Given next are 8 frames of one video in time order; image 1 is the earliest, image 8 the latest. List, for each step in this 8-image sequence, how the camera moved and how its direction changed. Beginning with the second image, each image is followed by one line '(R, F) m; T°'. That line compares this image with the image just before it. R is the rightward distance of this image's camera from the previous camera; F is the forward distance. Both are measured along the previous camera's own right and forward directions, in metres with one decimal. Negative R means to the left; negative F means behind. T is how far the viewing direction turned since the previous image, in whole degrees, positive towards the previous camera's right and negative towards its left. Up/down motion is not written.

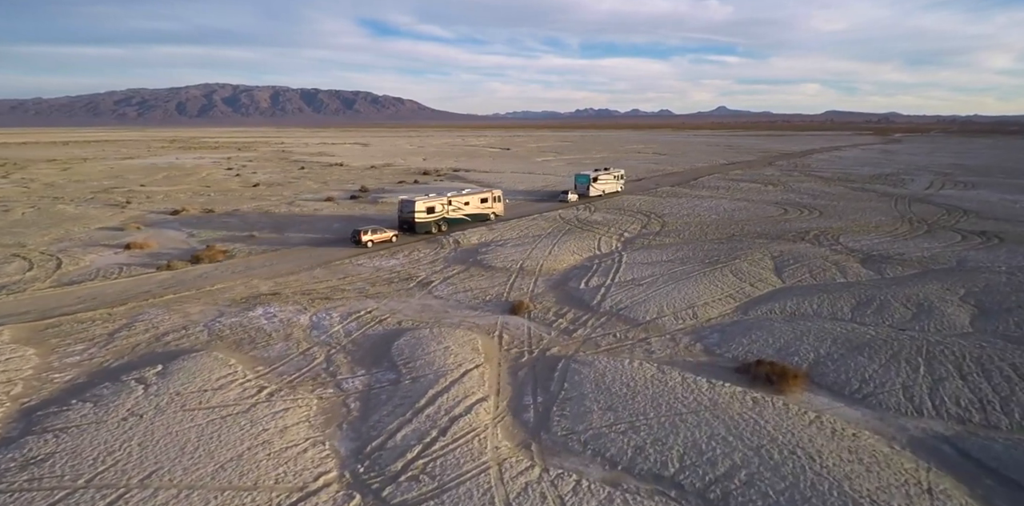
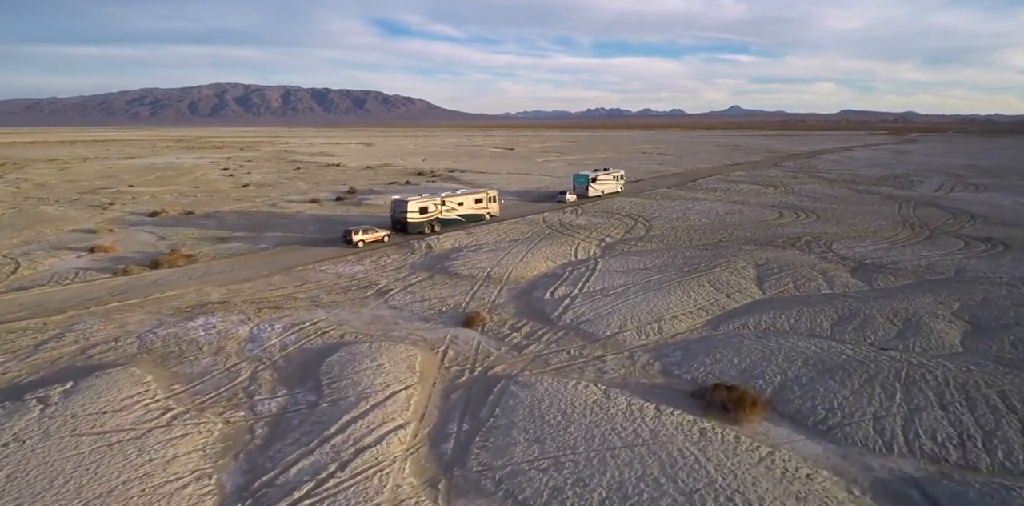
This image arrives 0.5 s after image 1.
(+1.9, +1.1) m; -1°
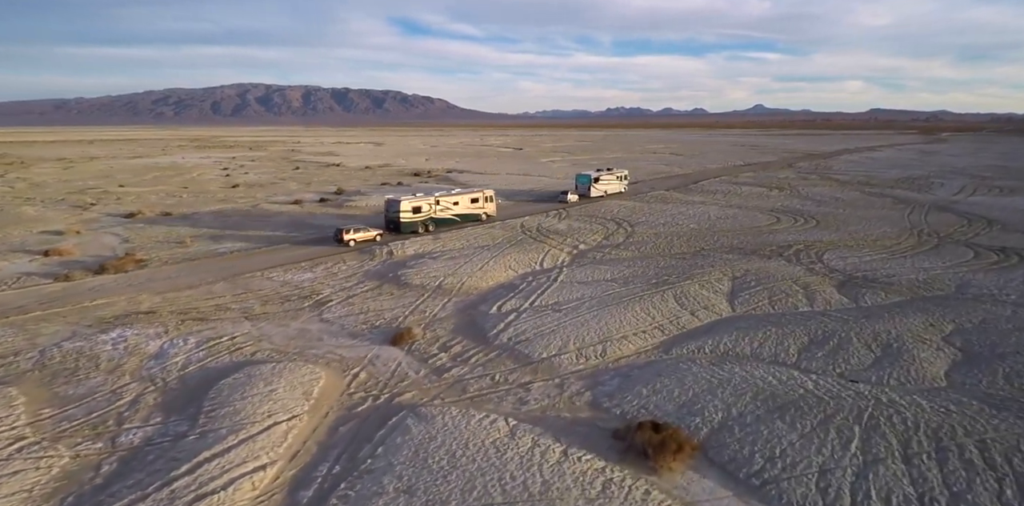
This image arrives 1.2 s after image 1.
(+2.6, +1.5) m; -2°
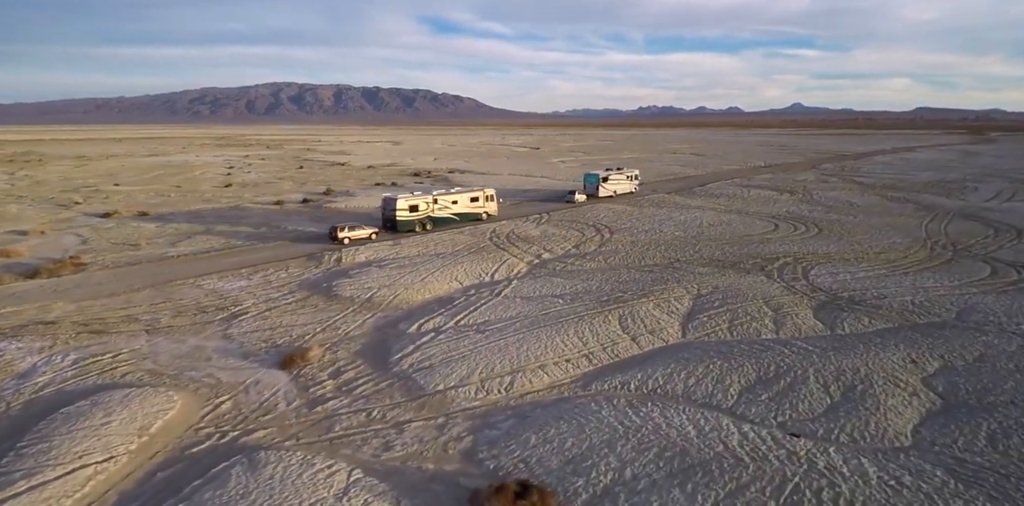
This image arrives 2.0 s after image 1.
(+3.4, +1.9) m; -3°
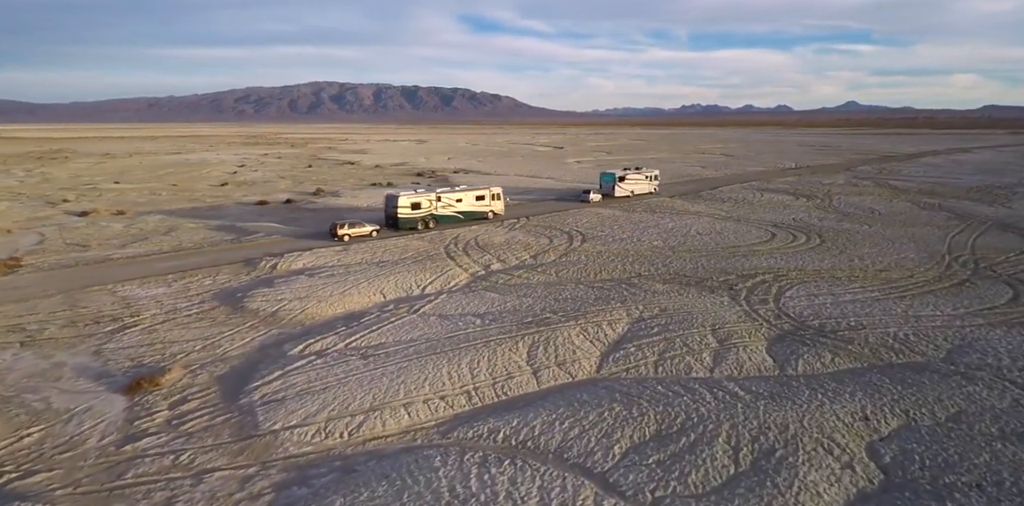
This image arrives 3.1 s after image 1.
(+4.0, +2.1) m; -4°
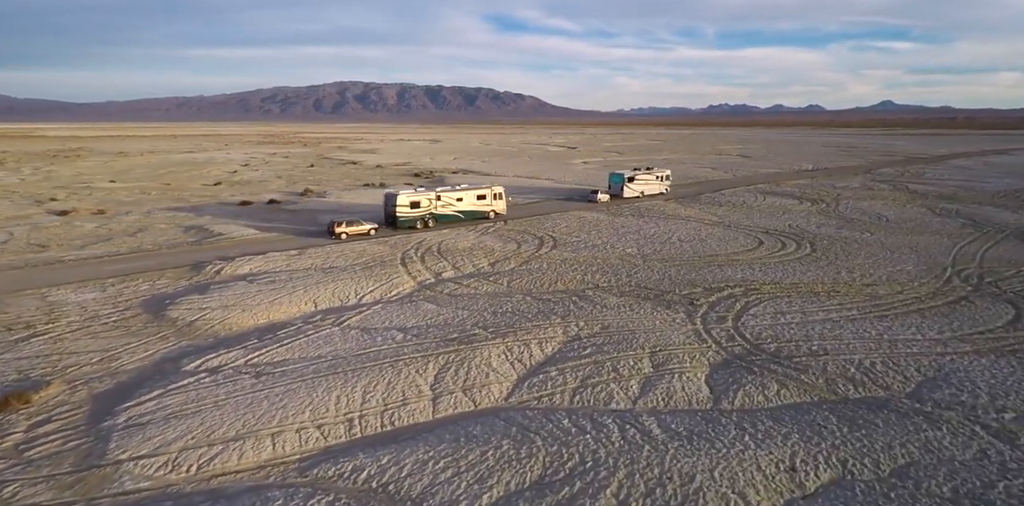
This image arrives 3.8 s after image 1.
(+2.9, +1.3) m; -3°
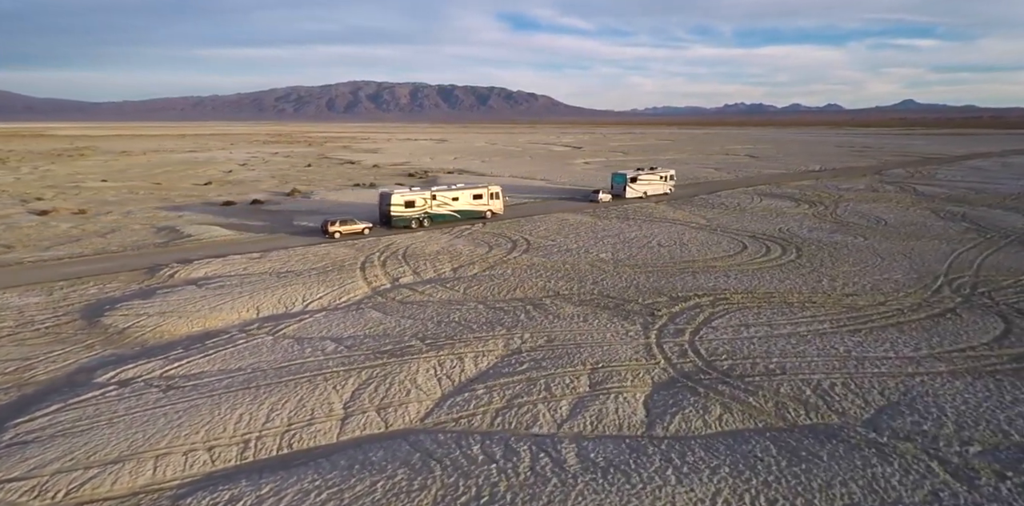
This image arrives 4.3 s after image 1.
(+2.1, +0.9) m; -1°
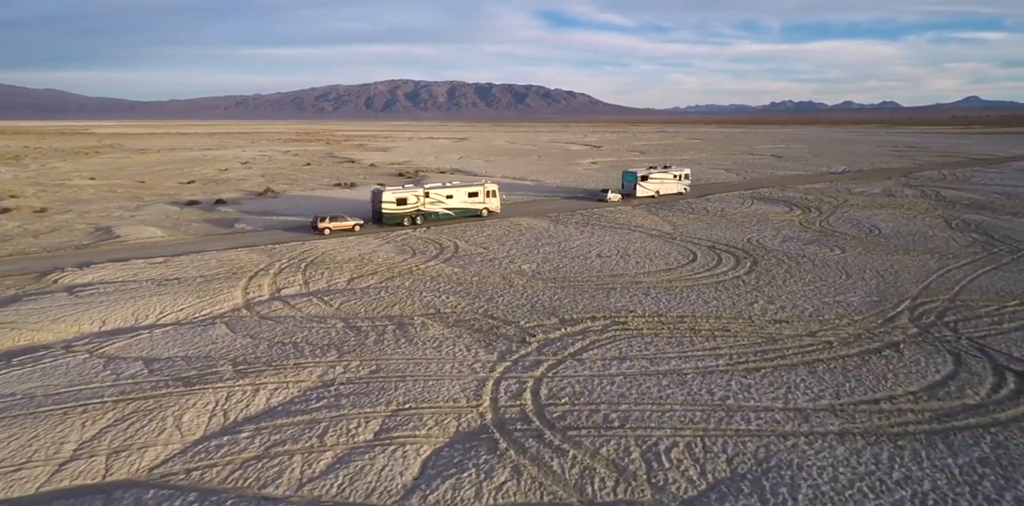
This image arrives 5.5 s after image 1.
(+5.3, +2.1) m; -4°
